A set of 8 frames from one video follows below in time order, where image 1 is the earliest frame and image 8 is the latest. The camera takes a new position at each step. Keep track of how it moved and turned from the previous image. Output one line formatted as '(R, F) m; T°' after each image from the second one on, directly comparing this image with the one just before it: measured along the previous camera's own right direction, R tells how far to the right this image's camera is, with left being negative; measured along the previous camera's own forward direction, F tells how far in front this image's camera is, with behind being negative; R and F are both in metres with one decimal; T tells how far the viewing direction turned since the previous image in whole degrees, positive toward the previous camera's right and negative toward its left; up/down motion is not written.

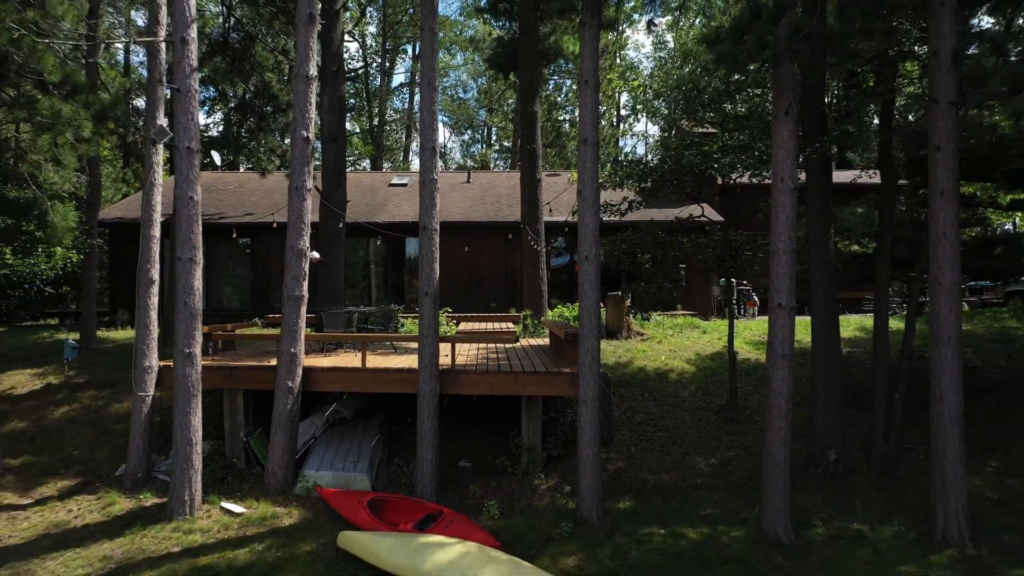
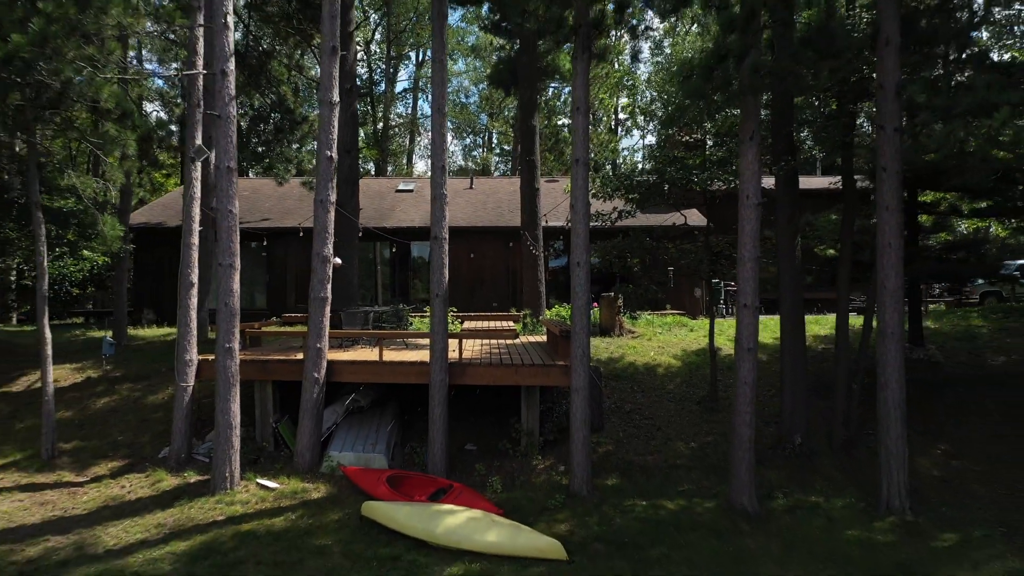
(0.0, -0.7) m; 0°
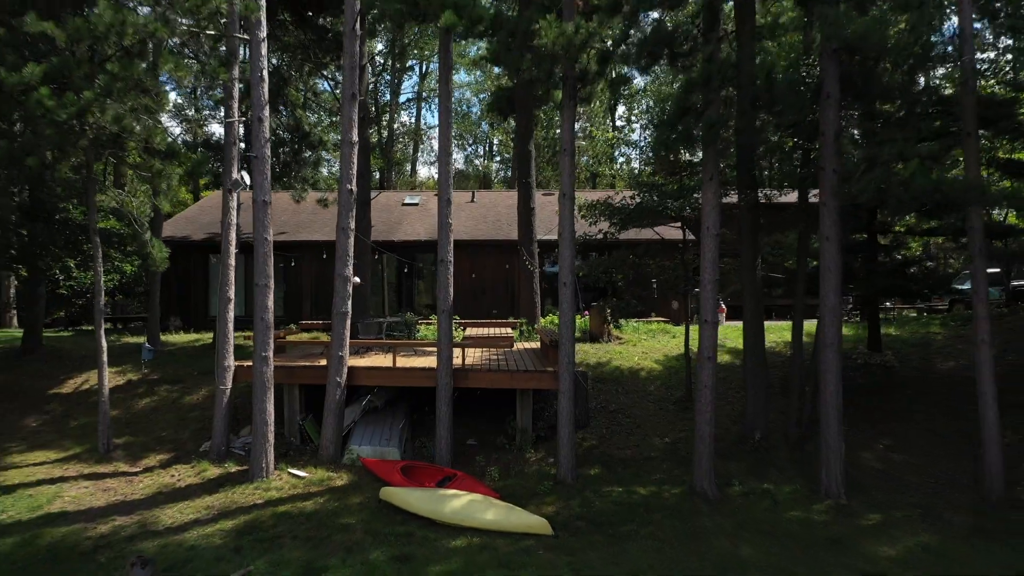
(0.0, -1.0) m; 0°
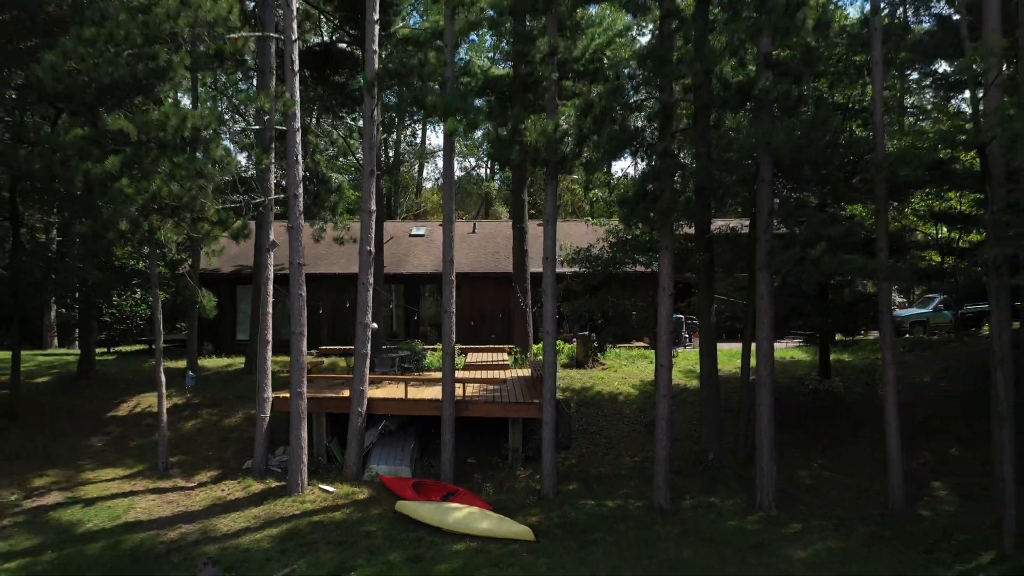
(+0.1, -1.5) m; 0°
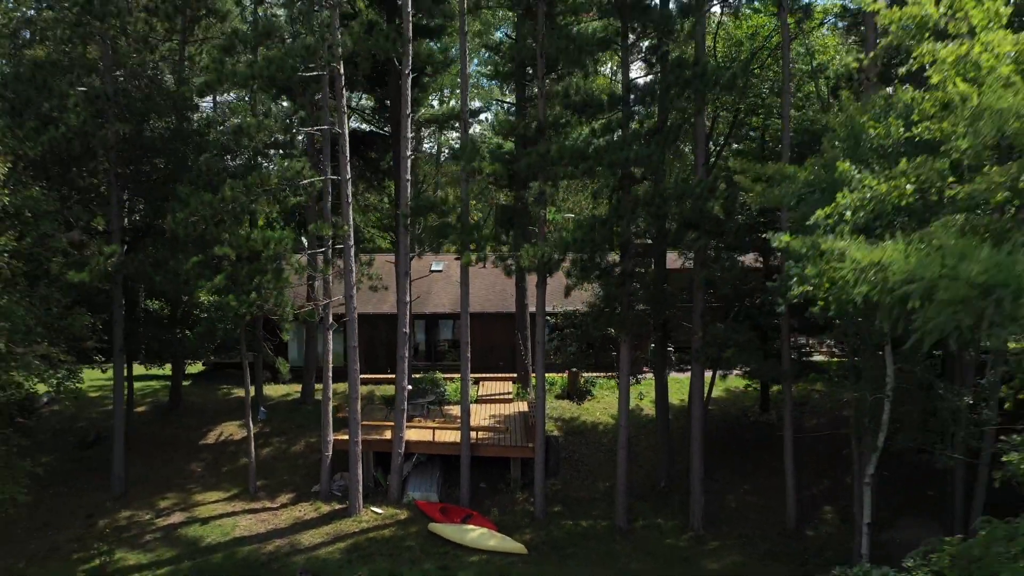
(+0.2, -2.9) m; -1°
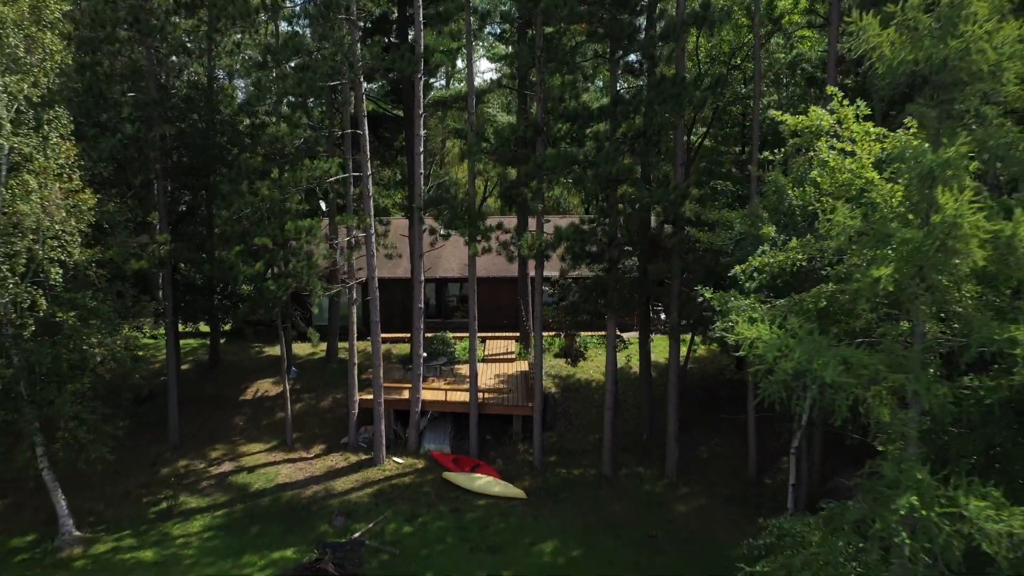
(+0.1, -1.6) m; 0°
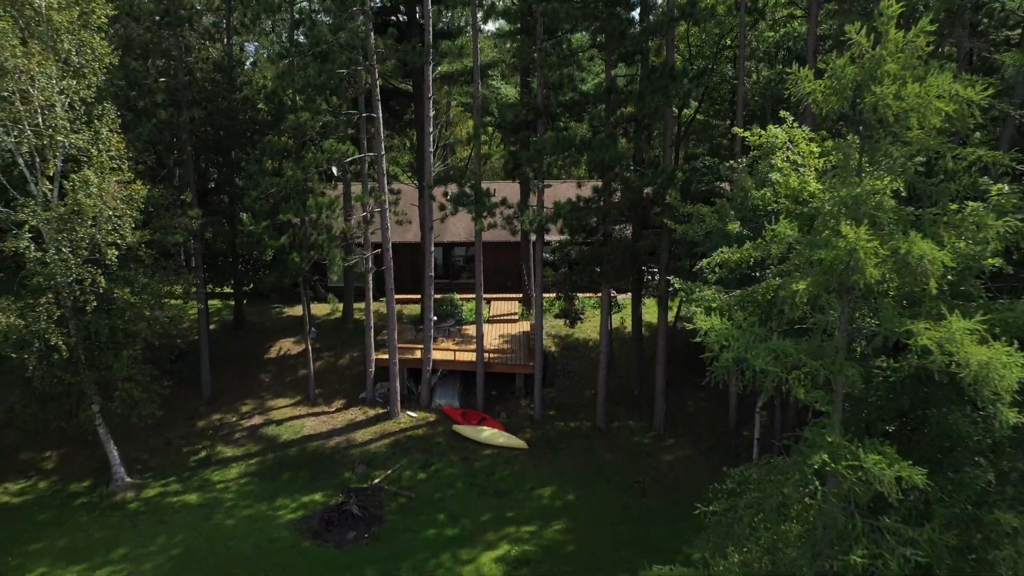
(0.0, -1.2) m; 0°
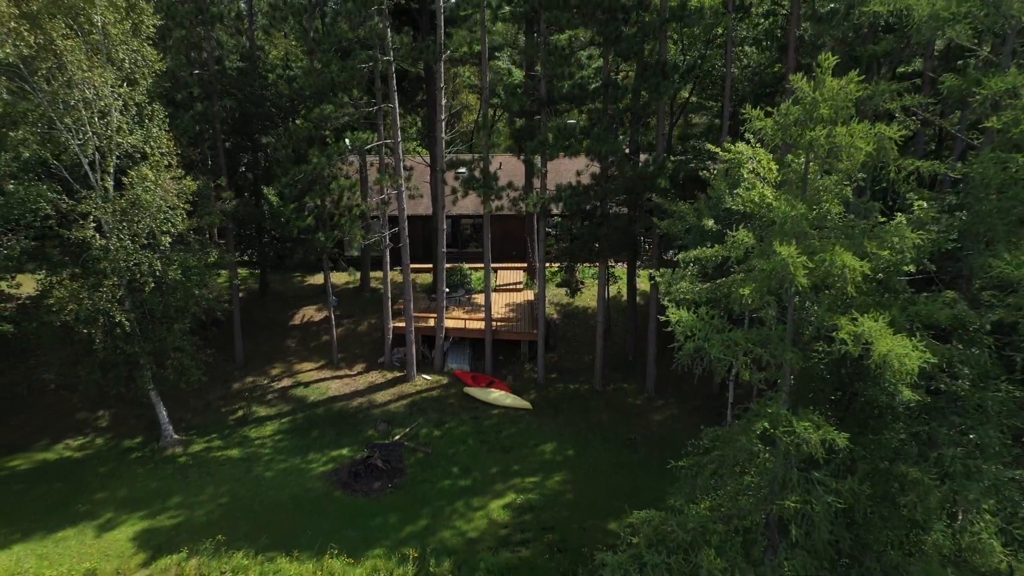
(0.0, -1.4) m; 0°
